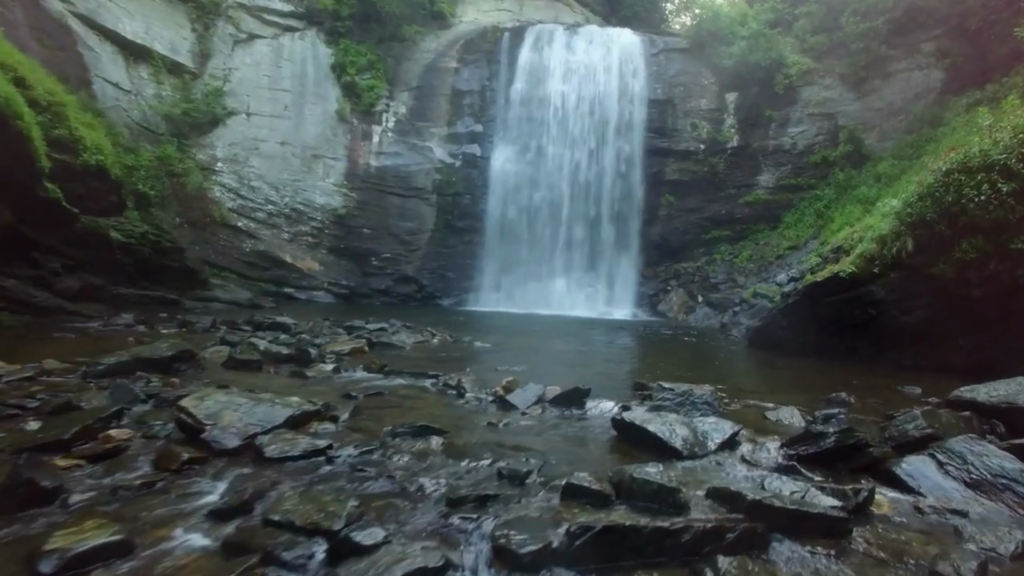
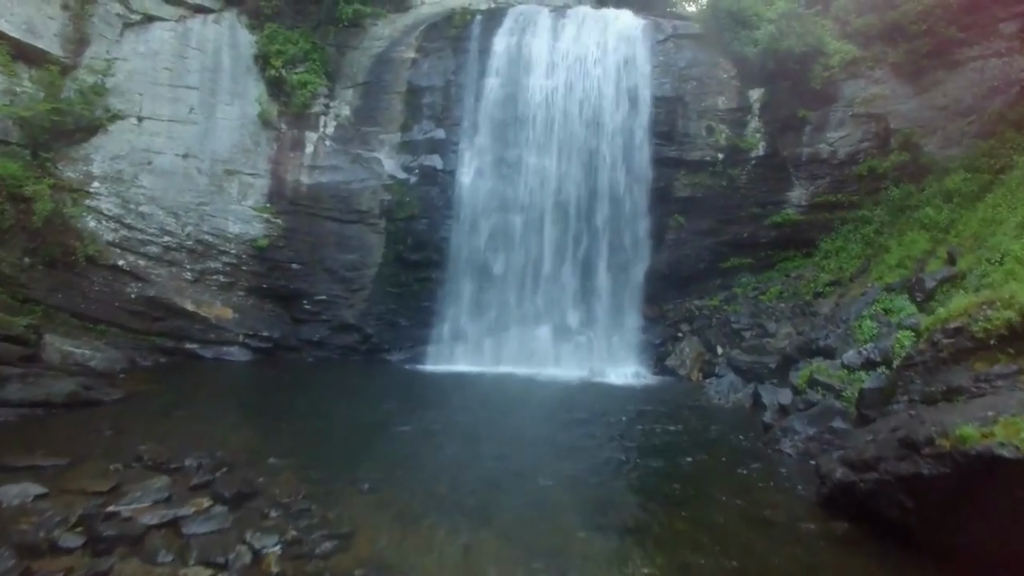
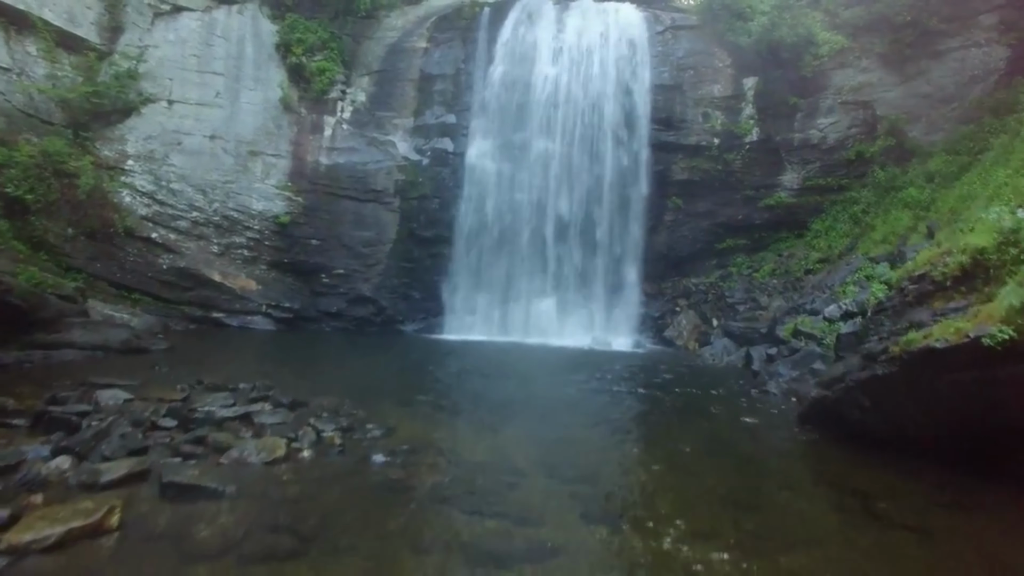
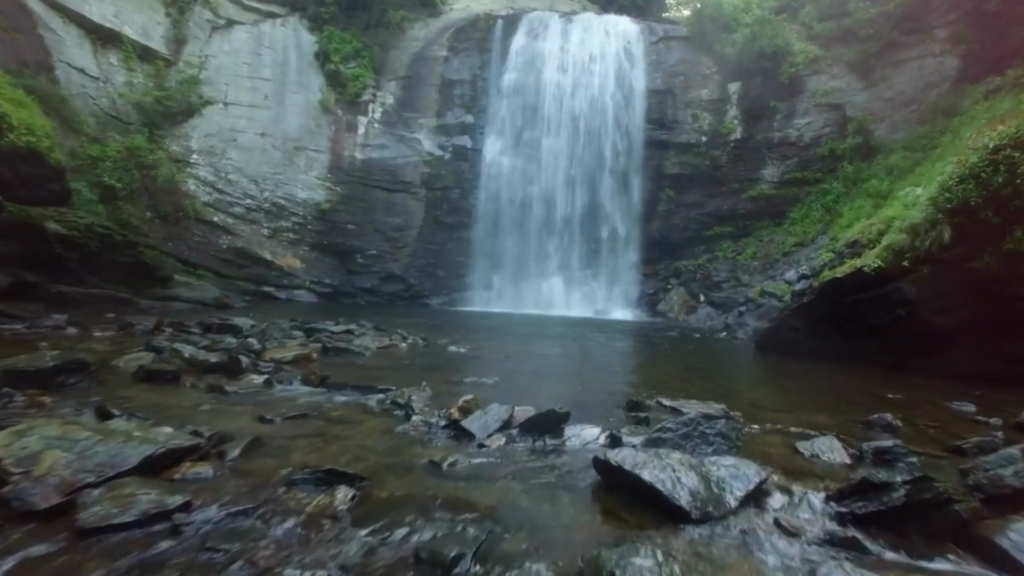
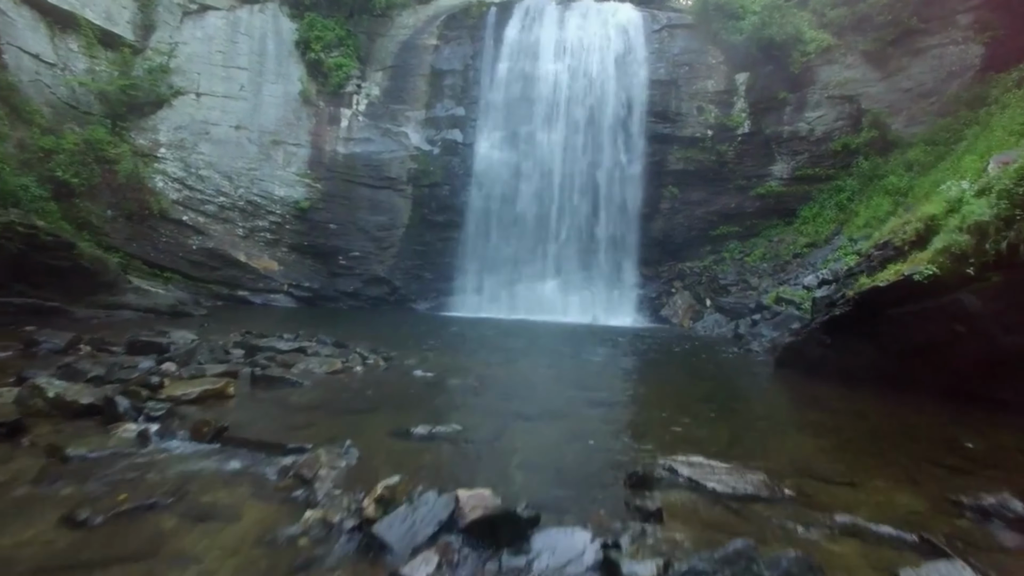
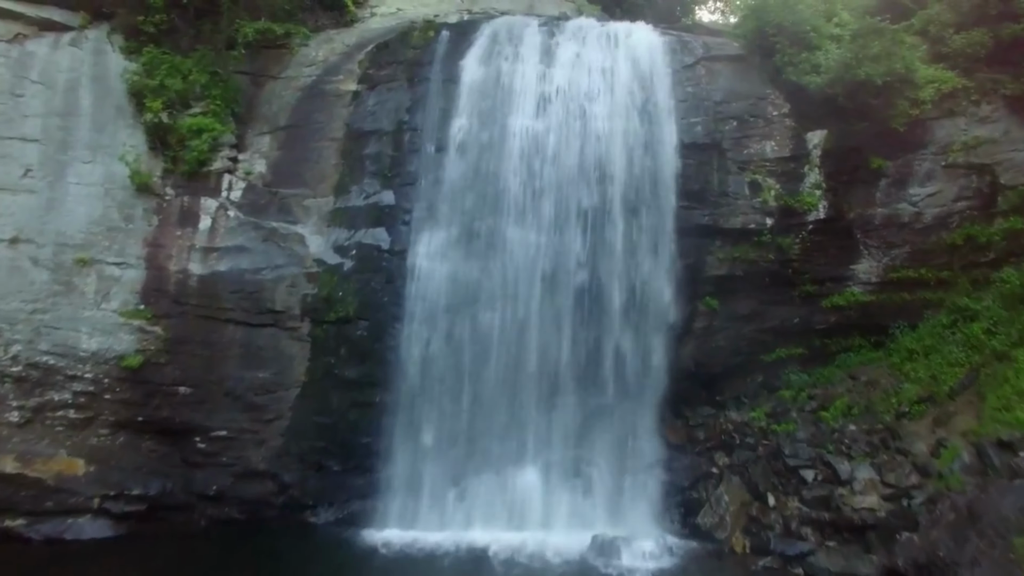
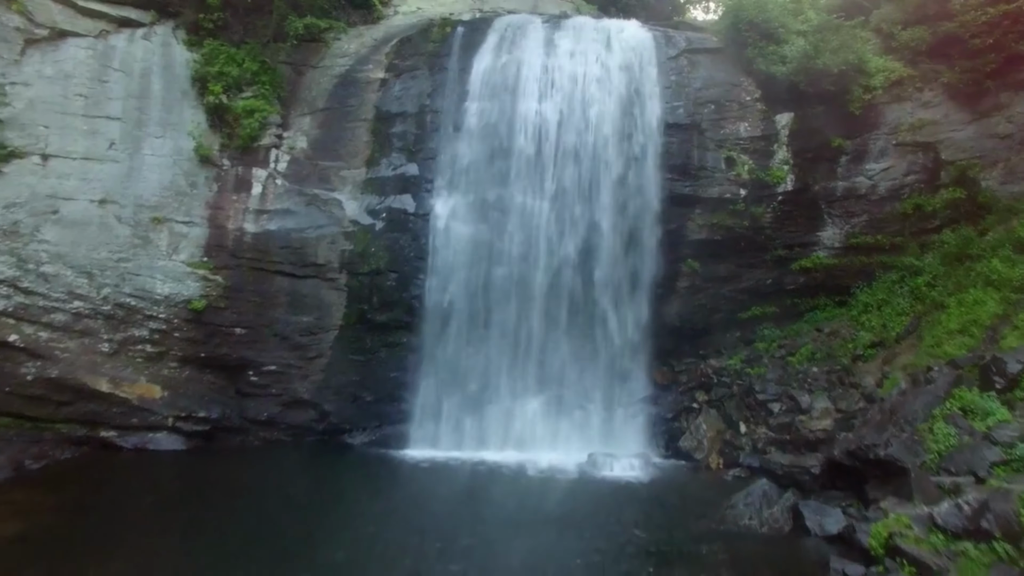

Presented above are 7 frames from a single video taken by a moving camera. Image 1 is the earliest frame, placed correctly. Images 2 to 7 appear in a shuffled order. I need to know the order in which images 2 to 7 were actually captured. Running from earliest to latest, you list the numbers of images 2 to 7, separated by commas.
4, 5, 3, 2, 7, 6
